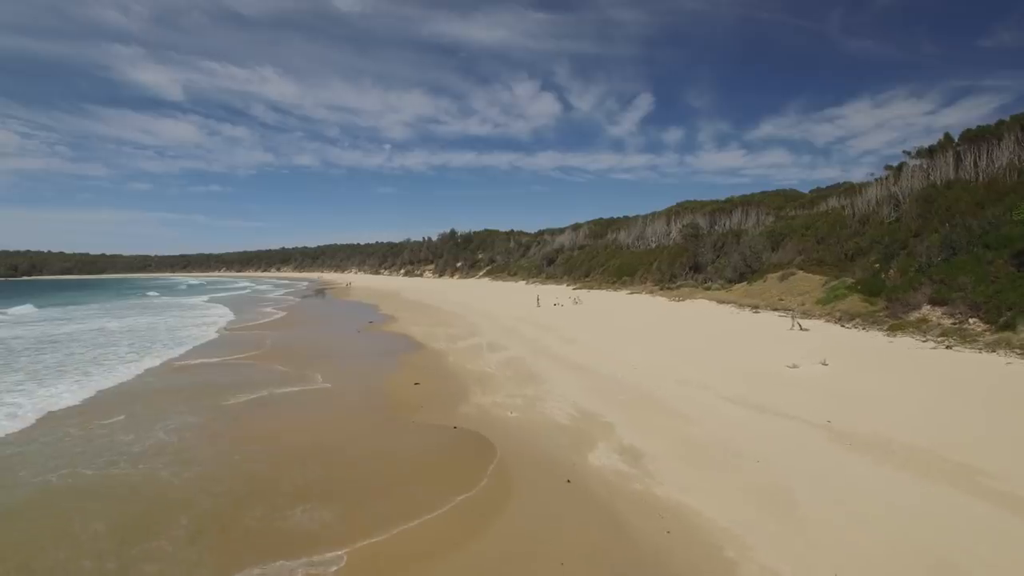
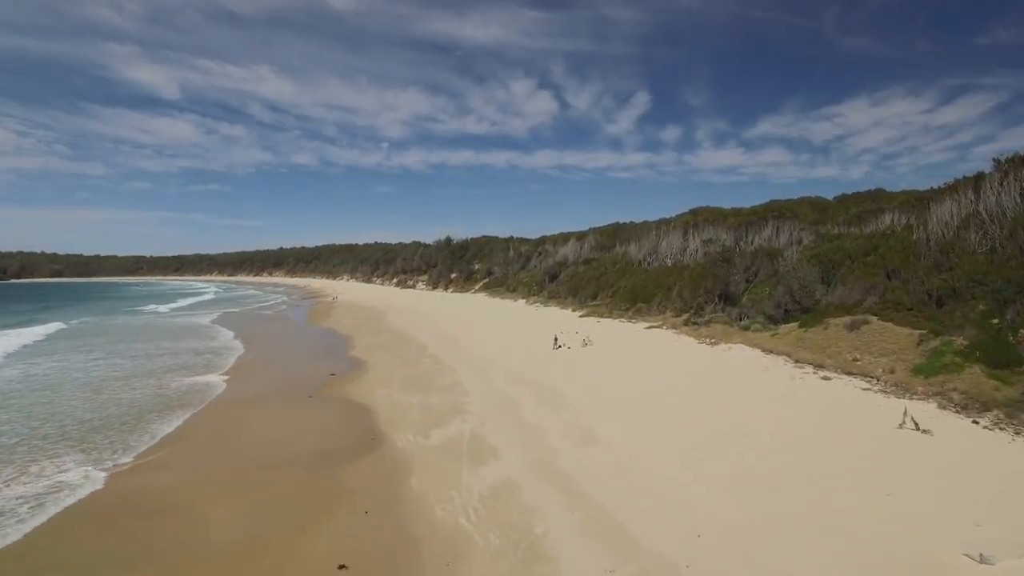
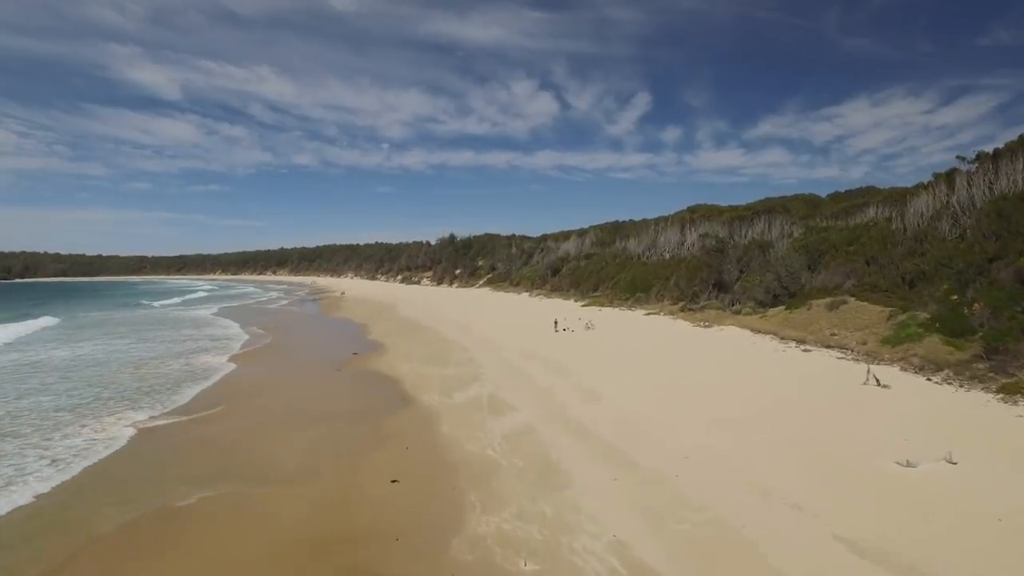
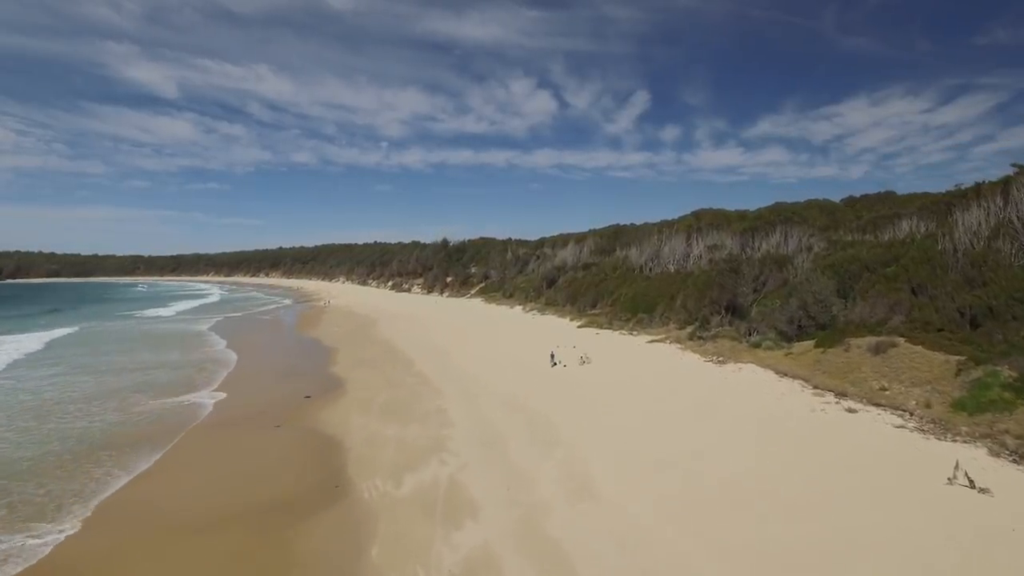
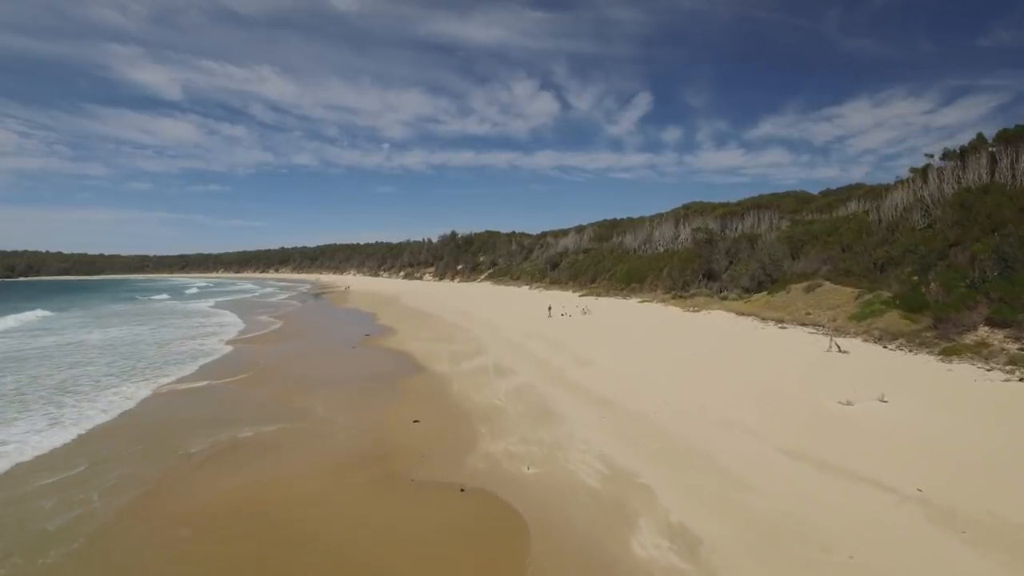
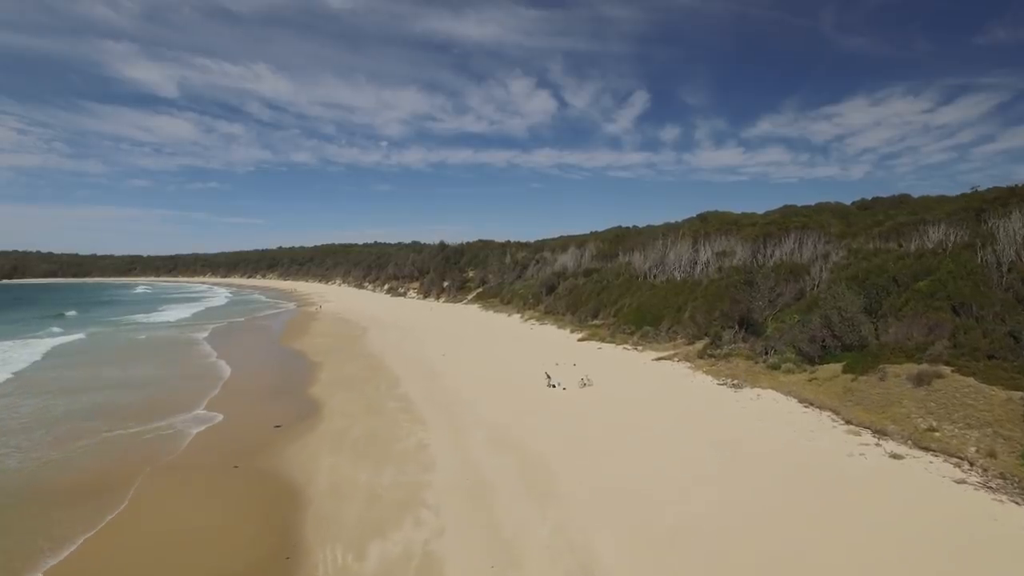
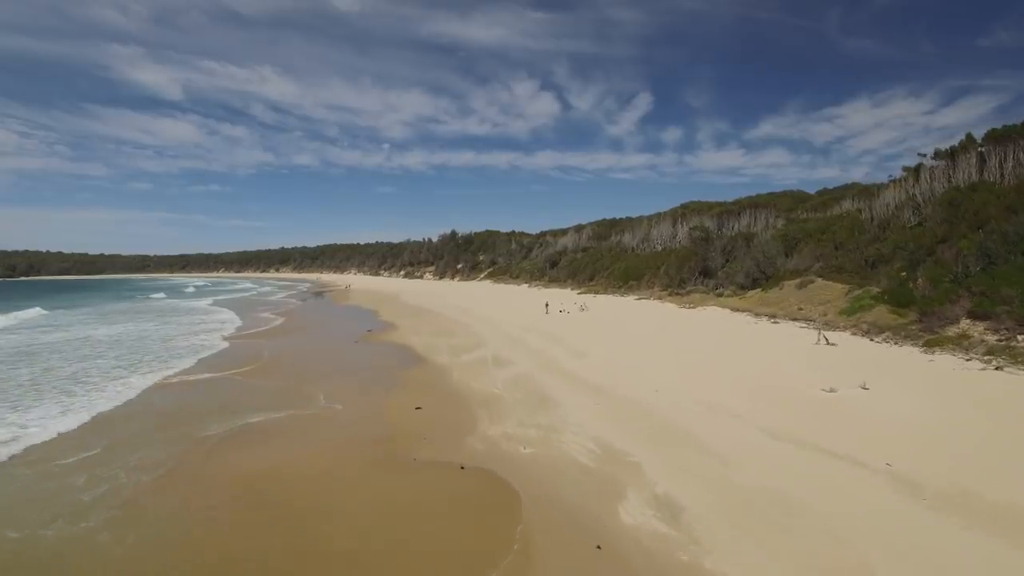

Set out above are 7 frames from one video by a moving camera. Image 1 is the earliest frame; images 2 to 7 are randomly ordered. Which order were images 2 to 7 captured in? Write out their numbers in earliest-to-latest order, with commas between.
7, 5, 3, 2, 4, 6
